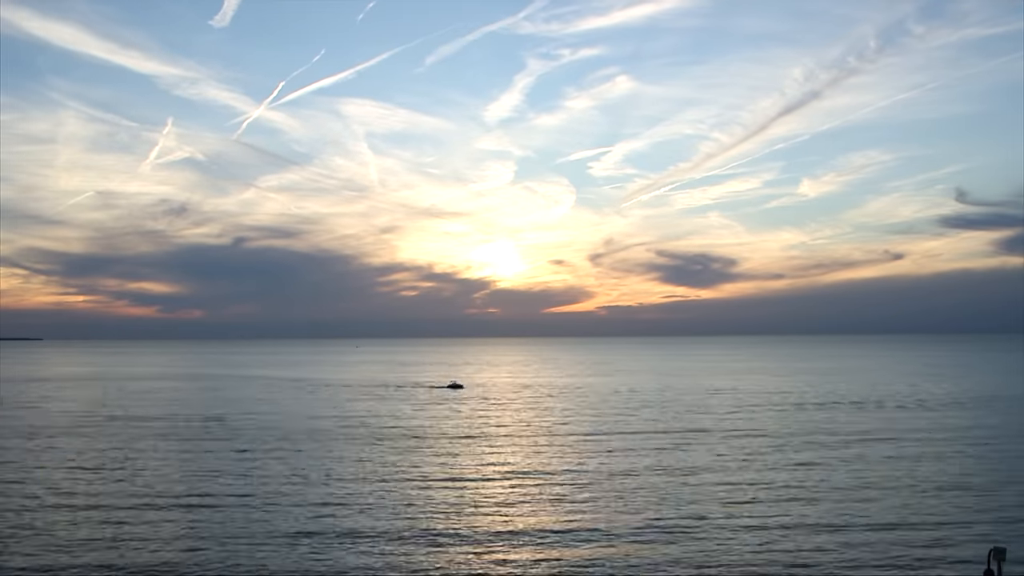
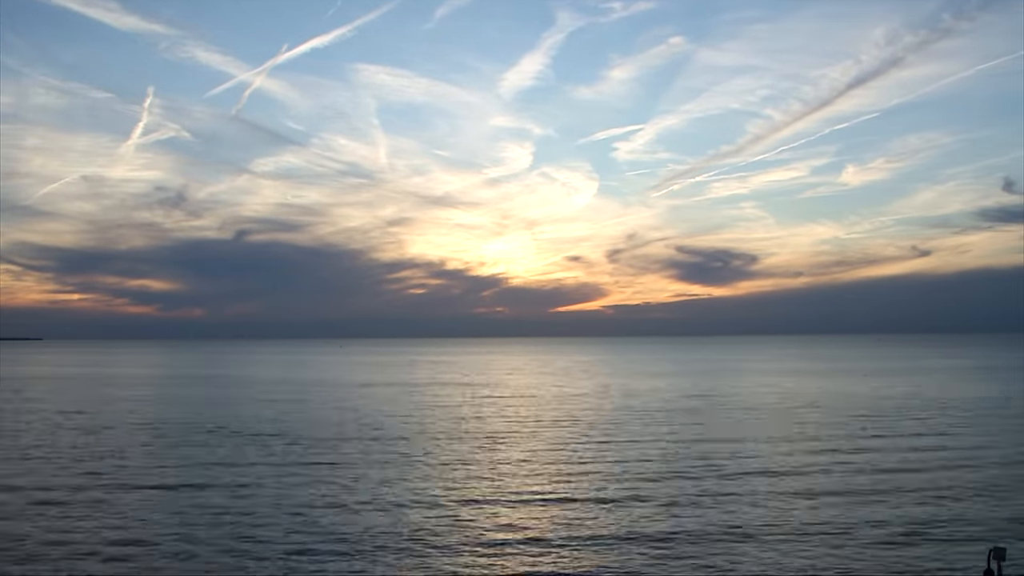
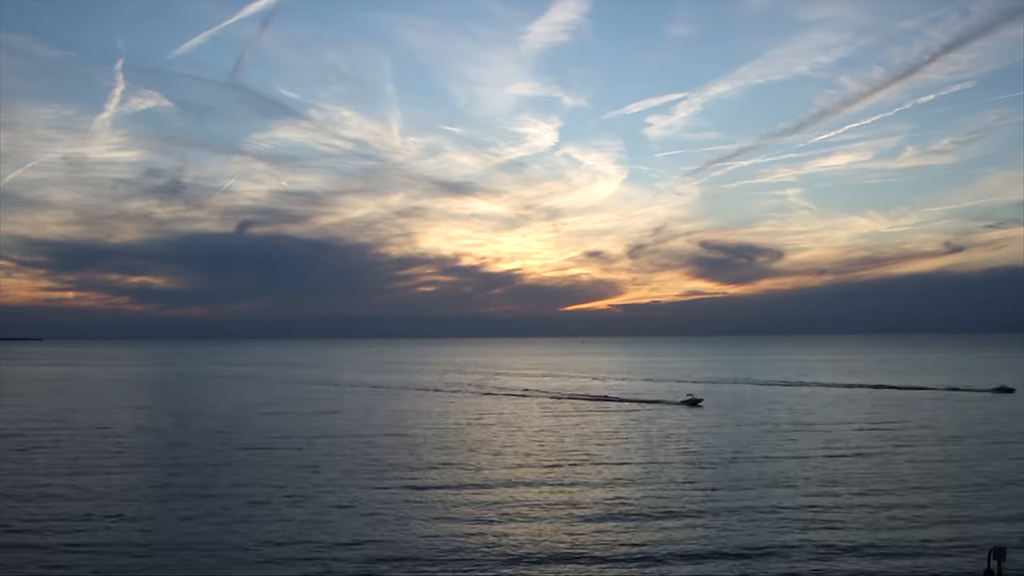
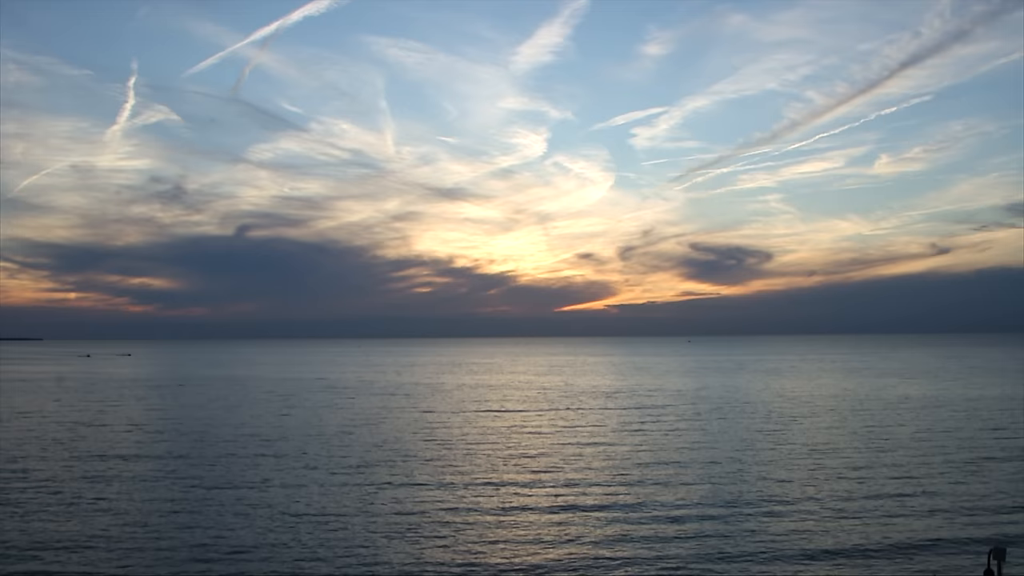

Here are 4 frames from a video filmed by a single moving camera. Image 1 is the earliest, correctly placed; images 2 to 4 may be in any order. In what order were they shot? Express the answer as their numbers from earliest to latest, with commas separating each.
2, 4, 3
